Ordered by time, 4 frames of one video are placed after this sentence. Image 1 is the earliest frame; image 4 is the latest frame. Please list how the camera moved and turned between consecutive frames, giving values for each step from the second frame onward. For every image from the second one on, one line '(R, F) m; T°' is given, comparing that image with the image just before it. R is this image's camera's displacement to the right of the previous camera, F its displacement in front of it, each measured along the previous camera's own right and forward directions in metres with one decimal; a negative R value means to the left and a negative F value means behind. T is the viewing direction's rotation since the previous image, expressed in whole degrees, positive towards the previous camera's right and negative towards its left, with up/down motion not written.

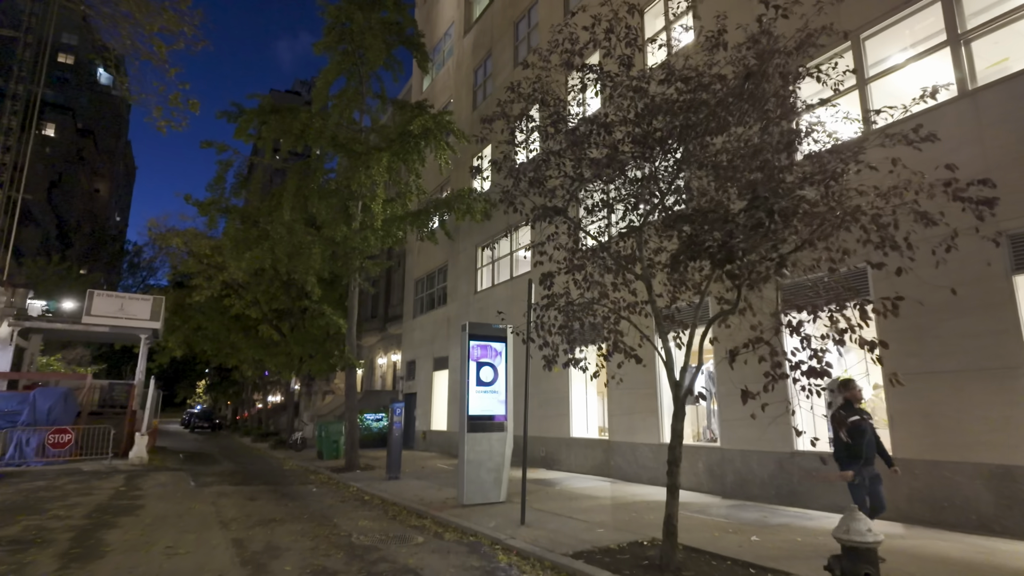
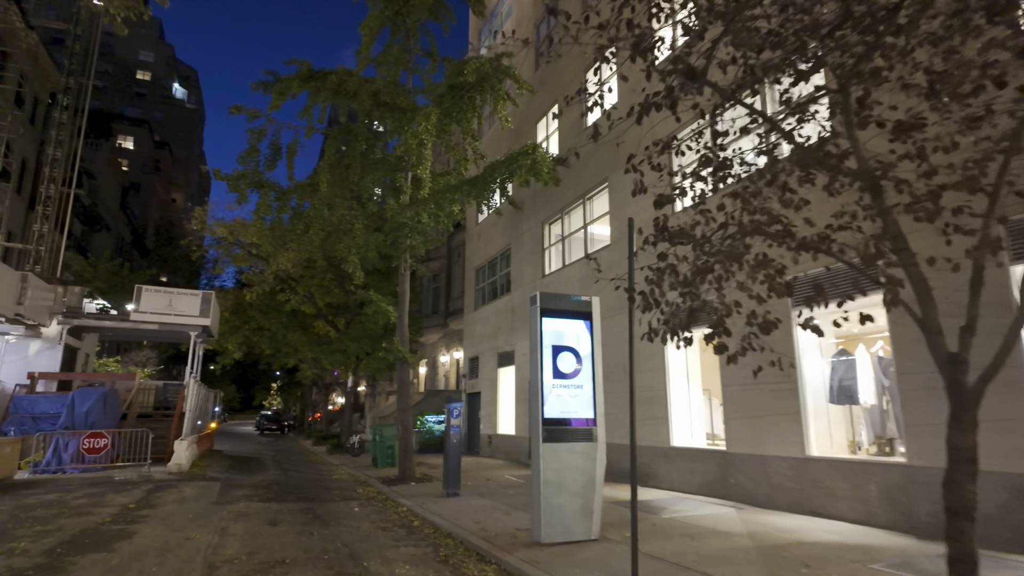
(-0.3, +2.9) m; -6°
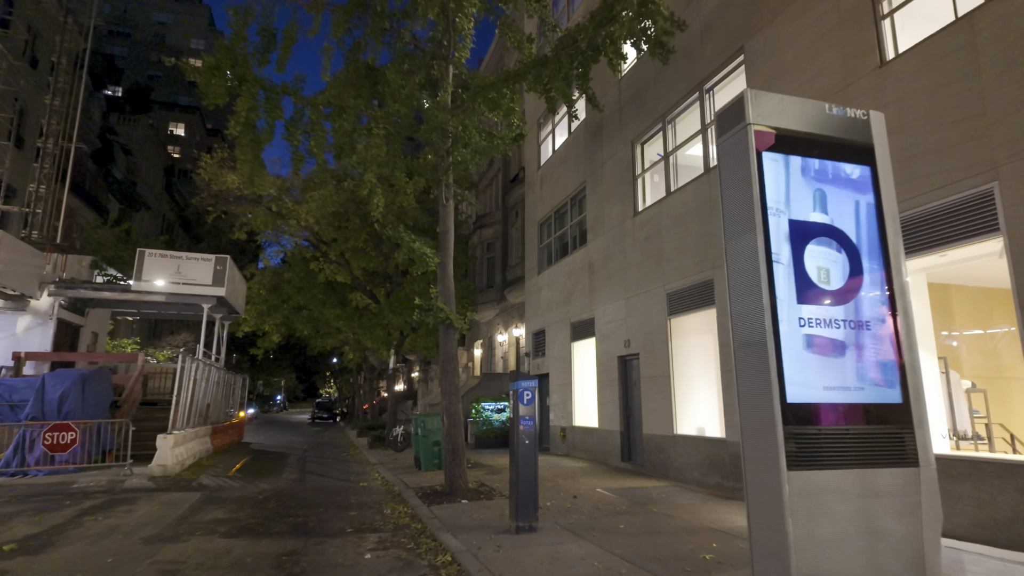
(-0.6, +4.7) m; -5°
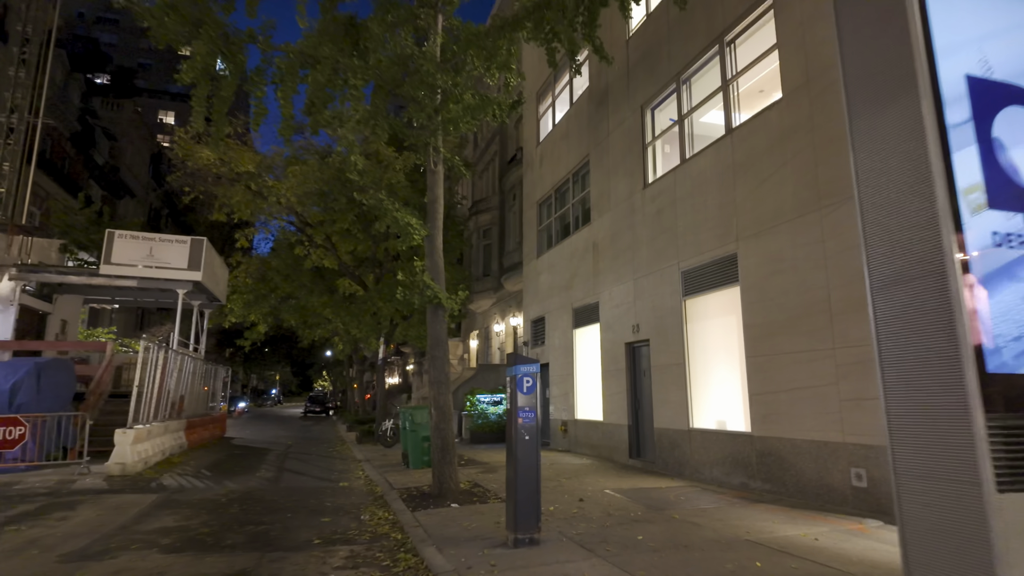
(0.0, +1.2) m; 0°
